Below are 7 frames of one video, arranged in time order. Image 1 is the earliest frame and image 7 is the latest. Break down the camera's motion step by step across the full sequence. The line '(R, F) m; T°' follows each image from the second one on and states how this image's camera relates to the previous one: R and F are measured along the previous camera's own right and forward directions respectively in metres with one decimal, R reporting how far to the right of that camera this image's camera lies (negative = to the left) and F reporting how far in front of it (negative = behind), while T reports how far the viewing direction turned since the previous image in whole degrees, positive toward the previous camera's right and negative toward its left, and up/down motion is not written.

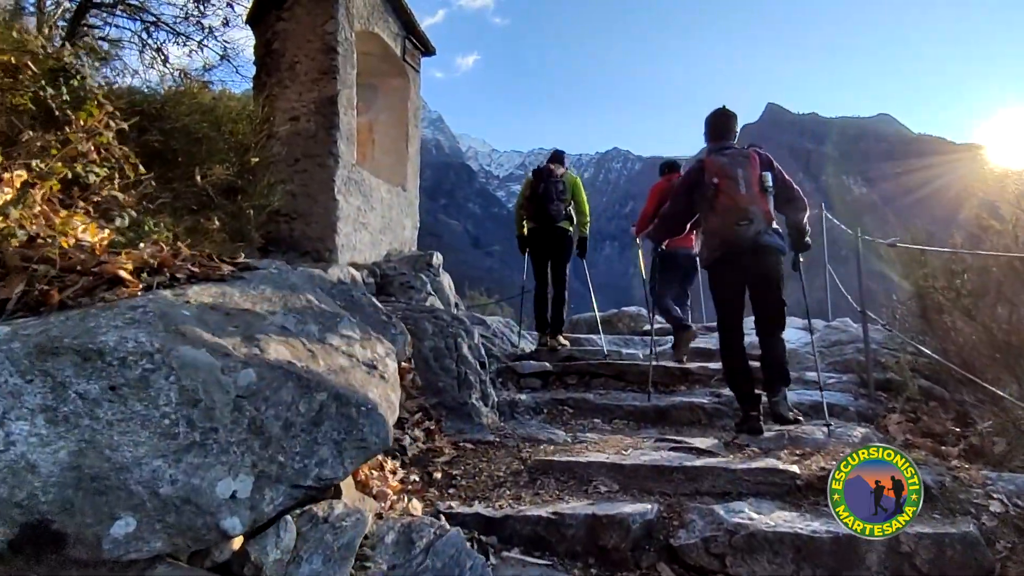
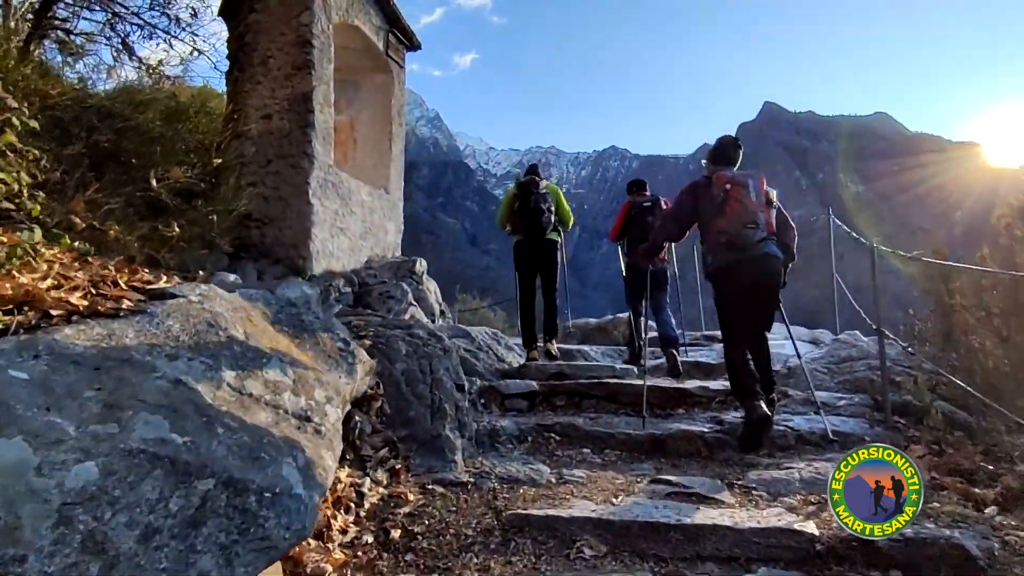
(+0.1, +0.4) m; 0°
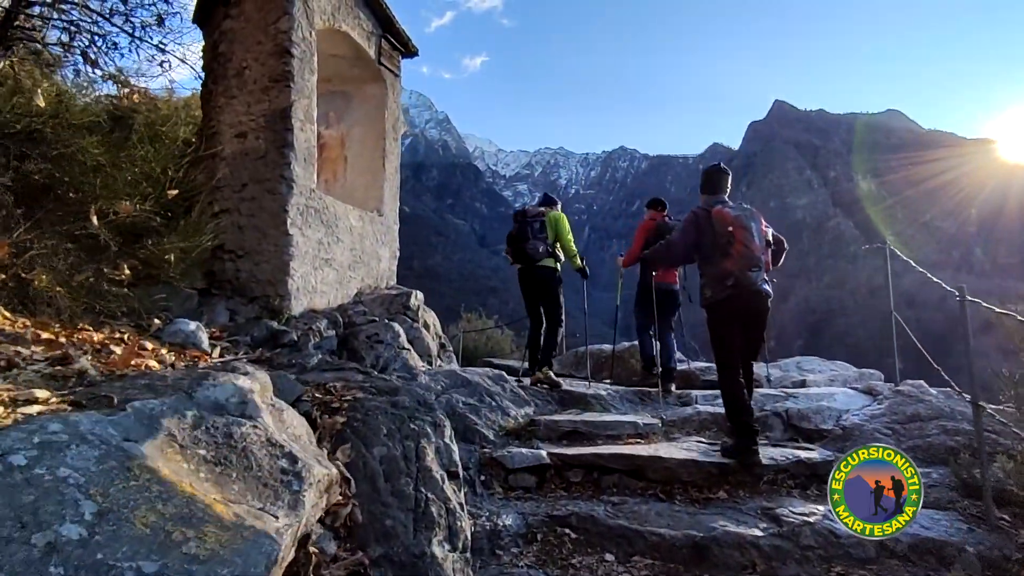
(0.0, +0.8) m; -1°
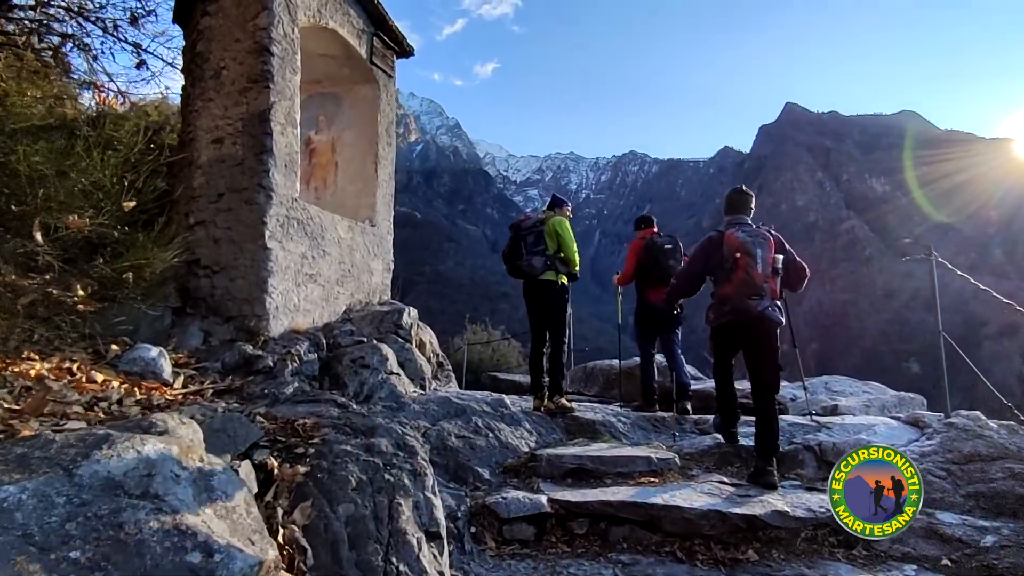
(+0.1, +0.5) m; -1°
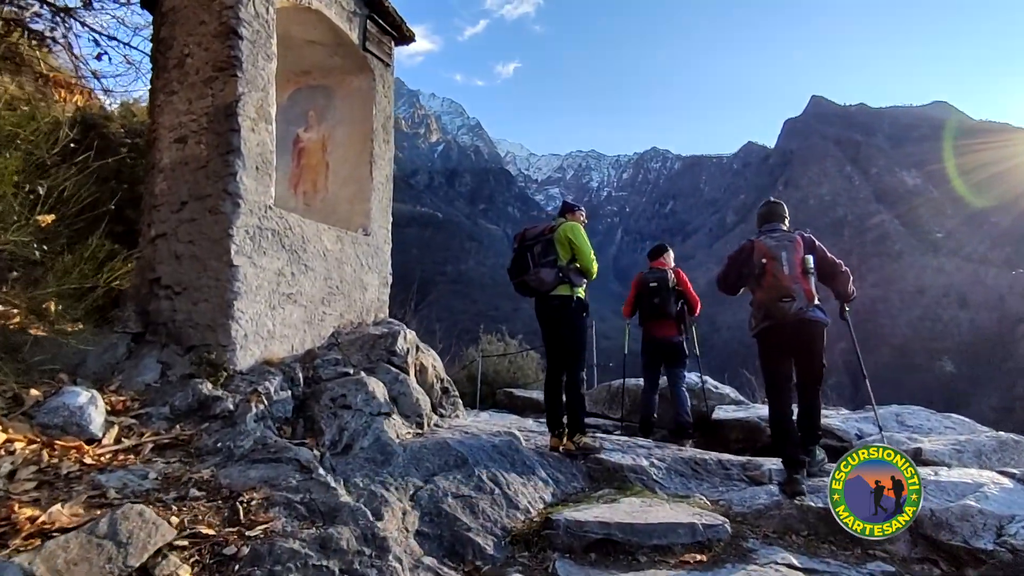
(+0.1, +0.8) m; -2°
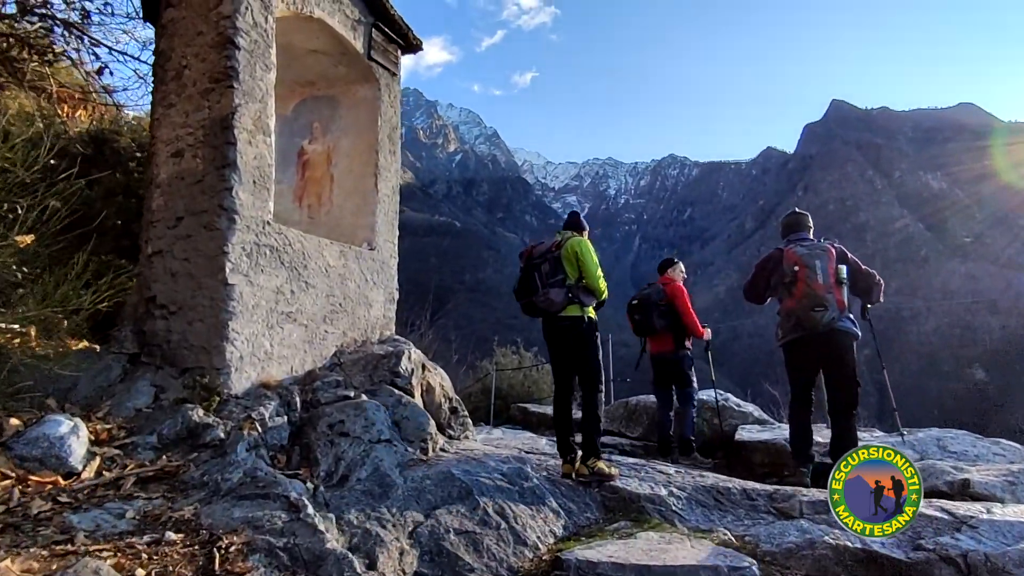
(+0.1, +0.3) m; -2°
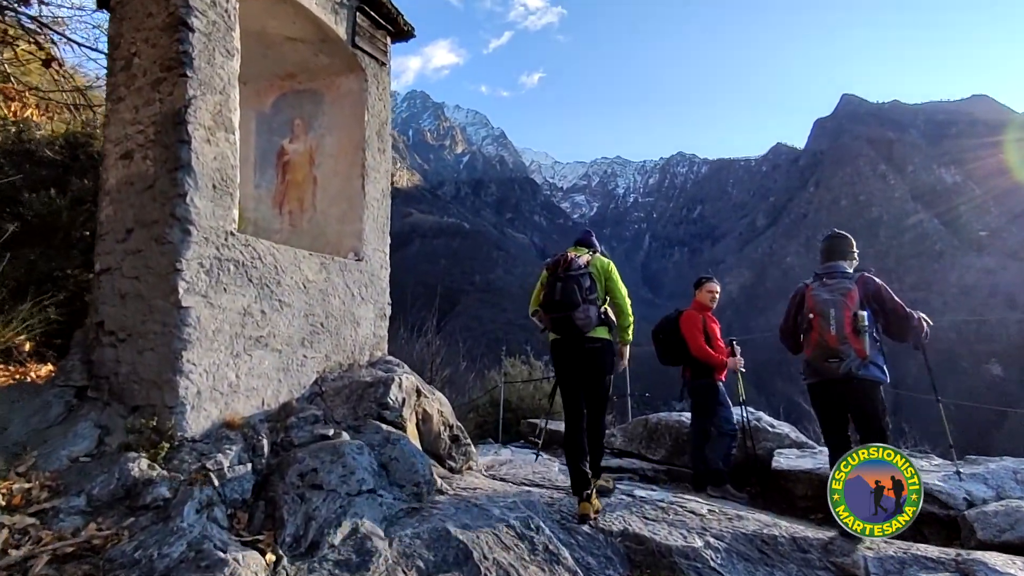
(0.0, +0.6) m; -1°
